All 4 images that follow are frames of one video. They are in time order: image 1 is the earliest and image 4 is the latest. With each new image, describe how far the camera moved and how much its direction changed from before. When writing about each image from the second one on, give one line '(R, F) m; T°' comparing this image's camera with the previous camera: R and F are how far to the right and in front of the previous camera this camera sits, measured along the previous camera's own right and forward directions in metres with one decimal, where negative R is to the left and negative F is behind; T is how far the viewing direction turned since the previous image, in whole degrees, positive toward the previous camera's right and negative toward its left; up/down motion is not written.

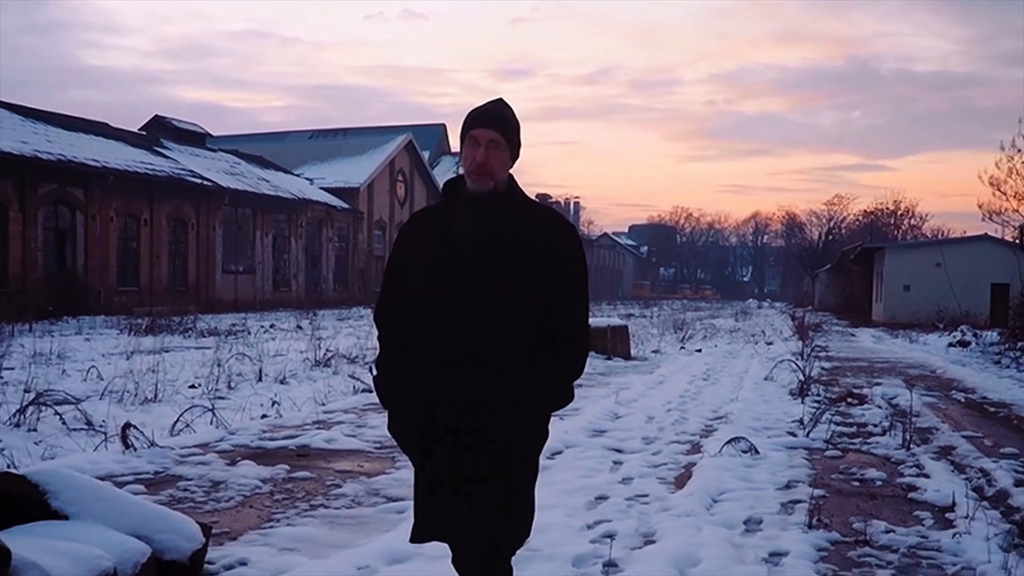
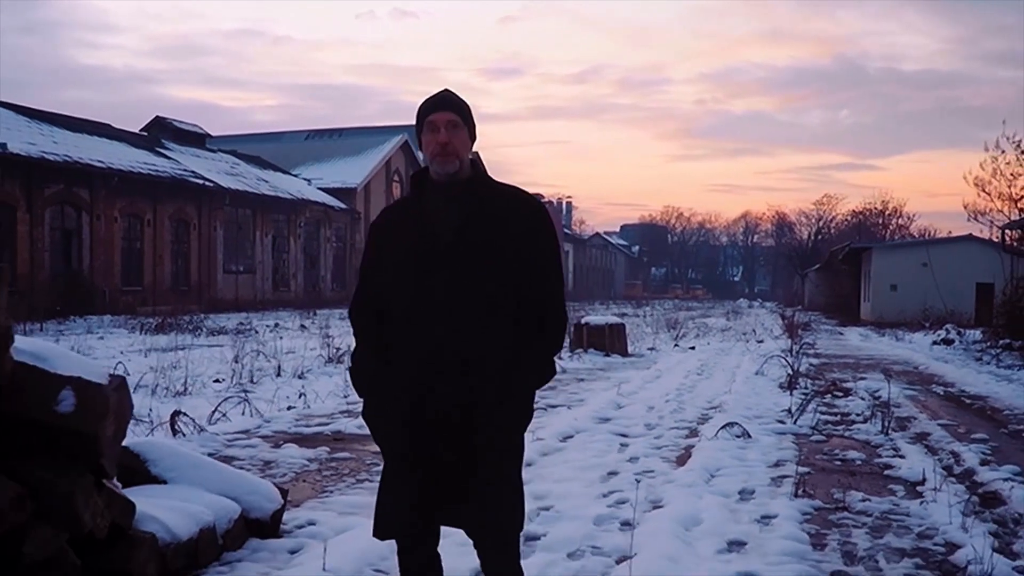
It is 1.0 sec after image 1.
(-0.2, -0.7) m; +1°
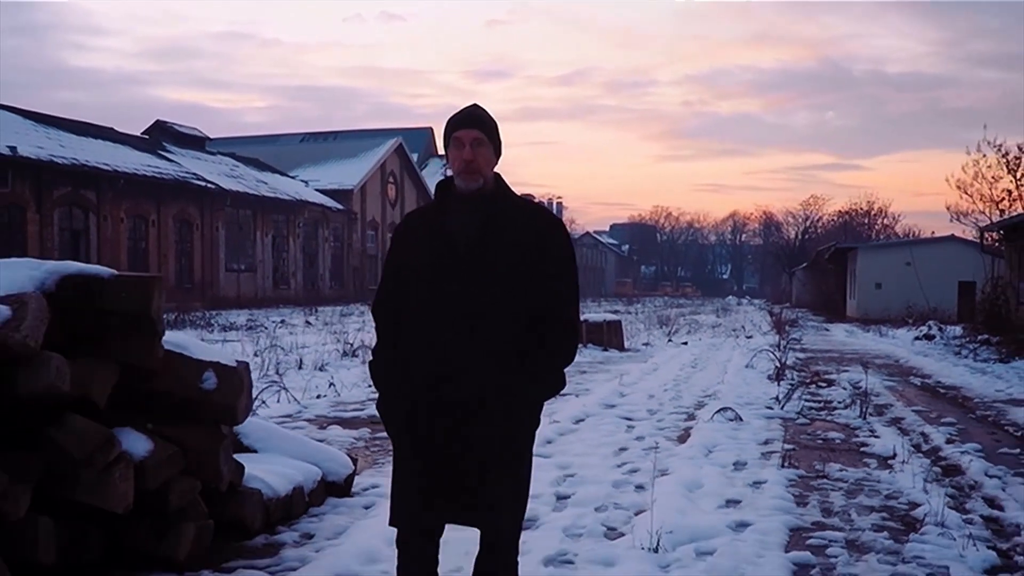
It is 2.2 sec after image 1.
(-0.3, -0.9) m; +1°
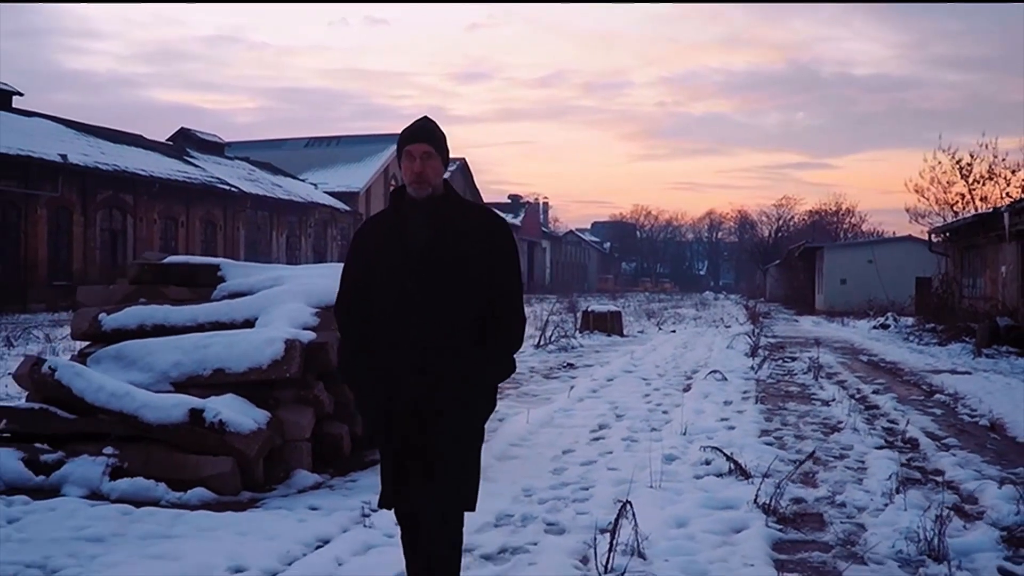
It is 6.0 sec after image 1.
(-1.0, -3.0) m; +2°
